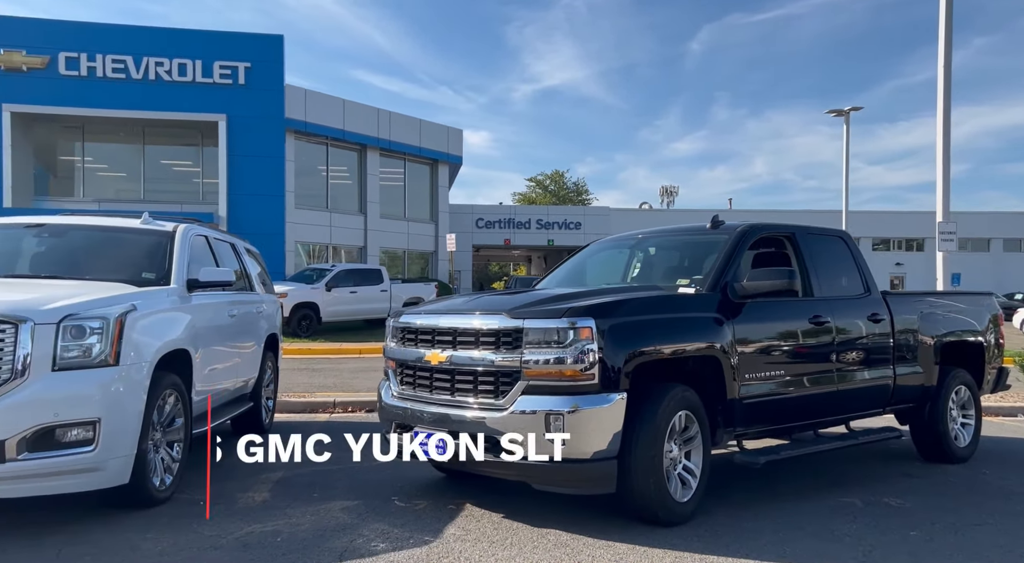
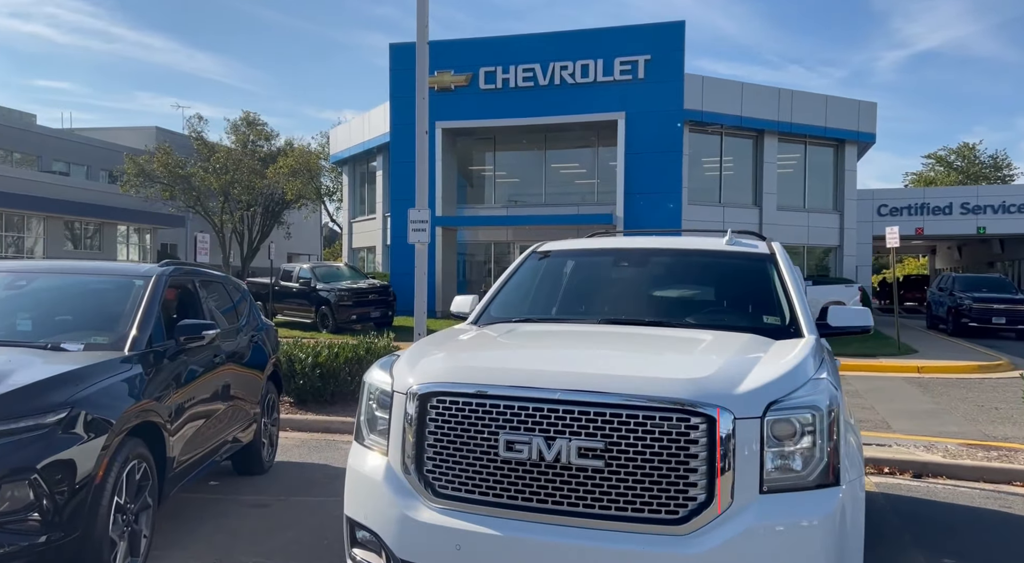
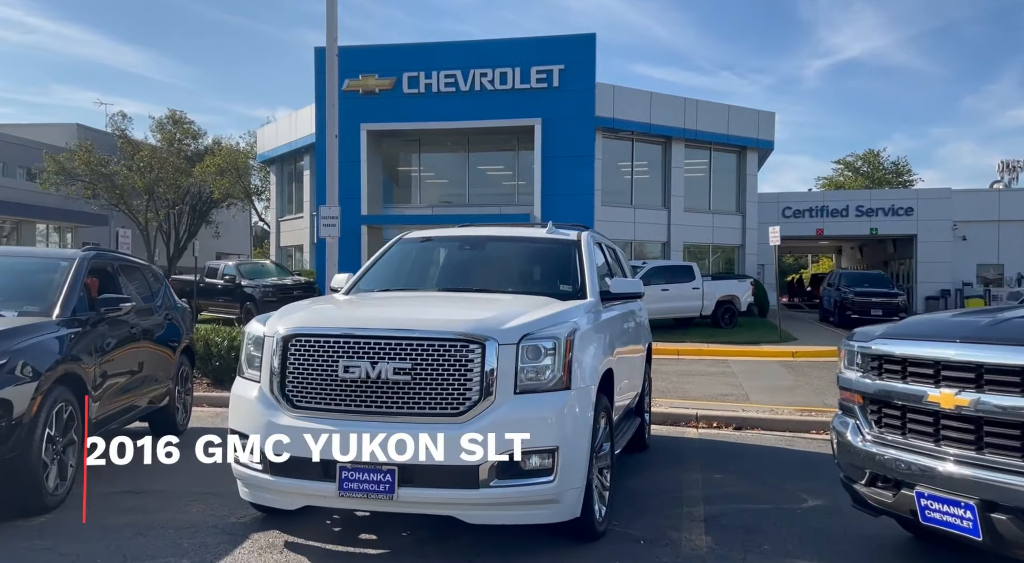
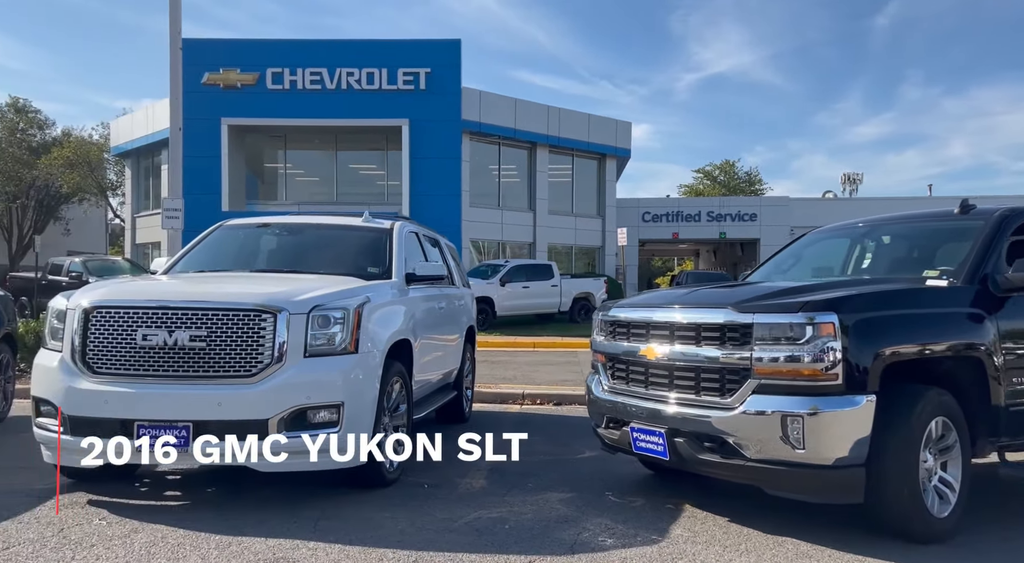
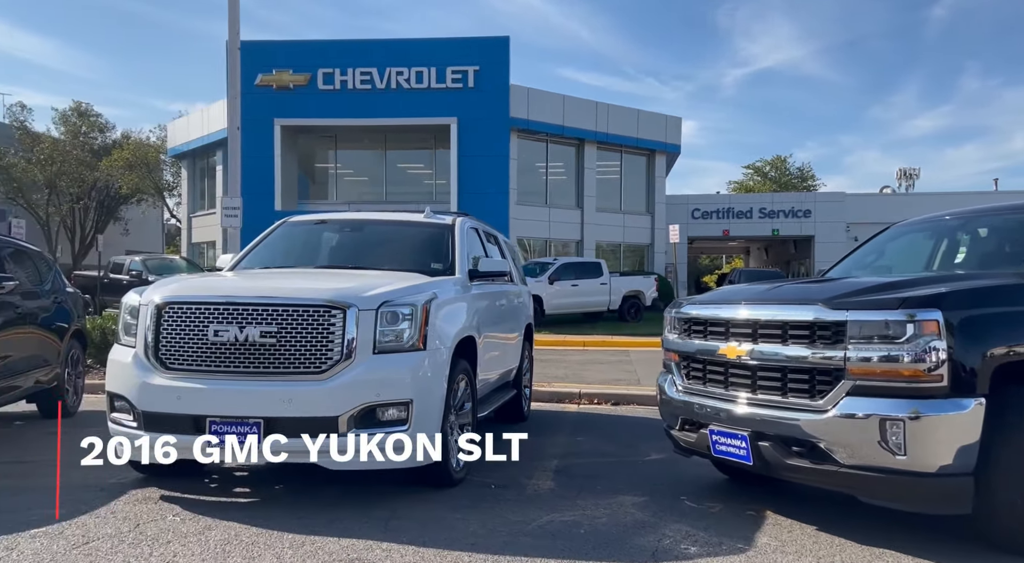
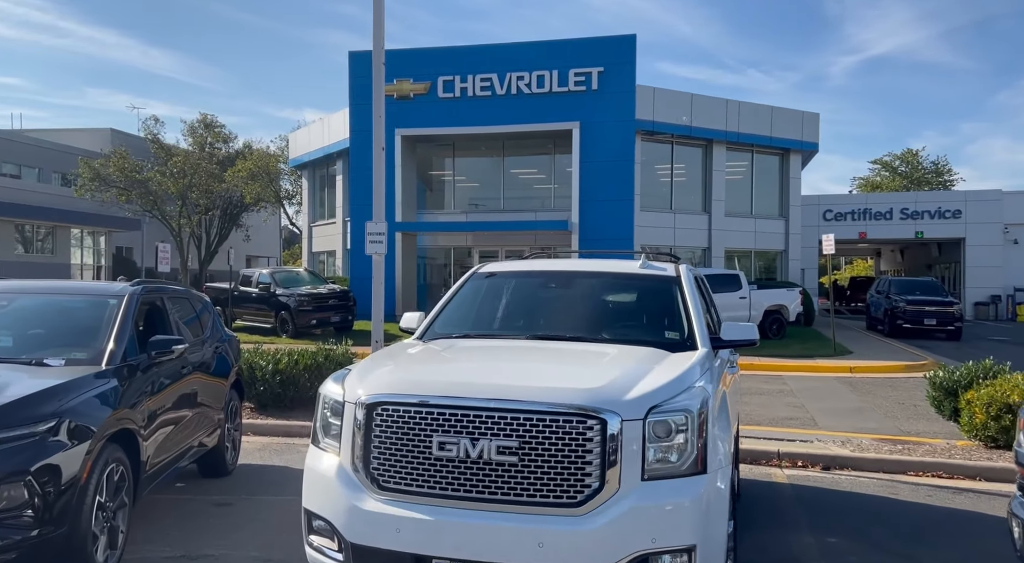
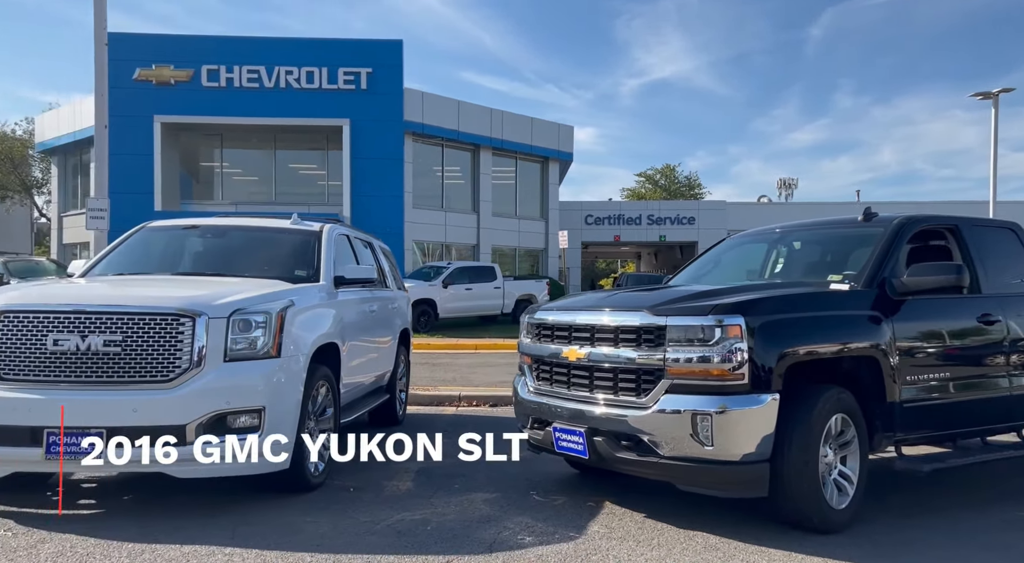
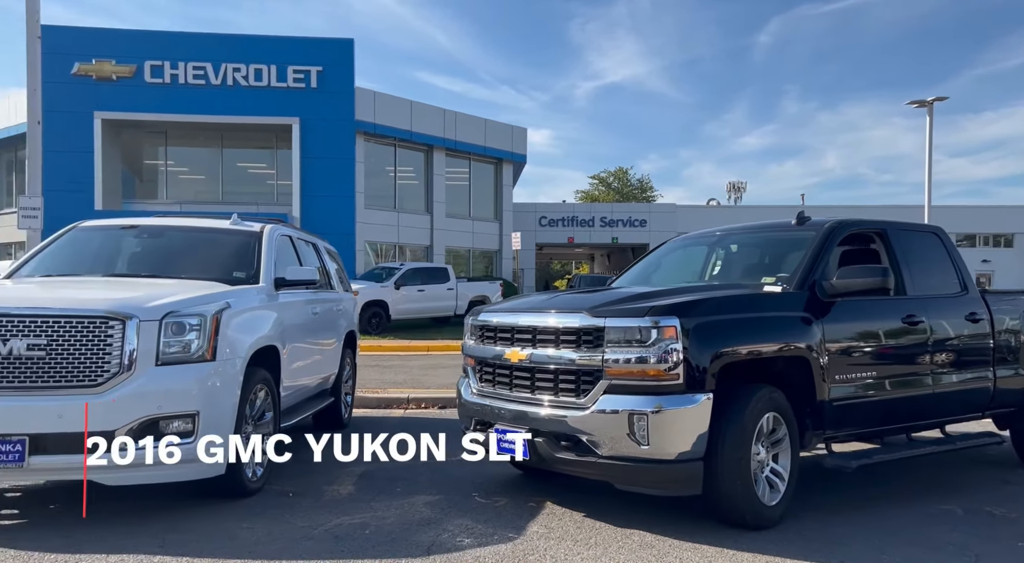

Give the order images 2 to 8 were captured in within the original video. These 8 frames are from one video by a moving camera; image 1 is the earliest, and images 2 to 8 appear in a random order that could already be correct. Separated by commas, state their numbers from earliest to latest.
8, 7, 4, 5, 3, 6, 2
